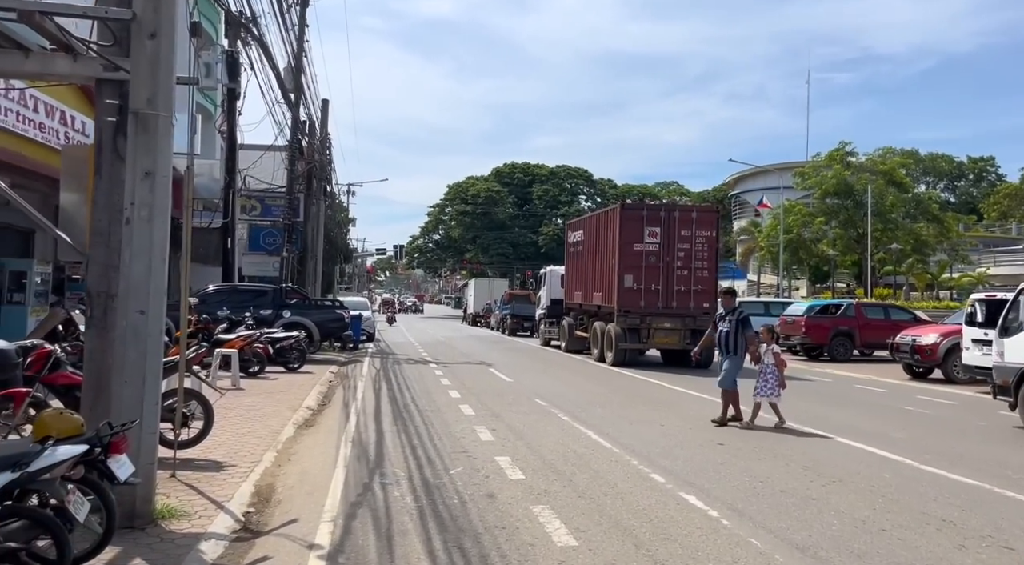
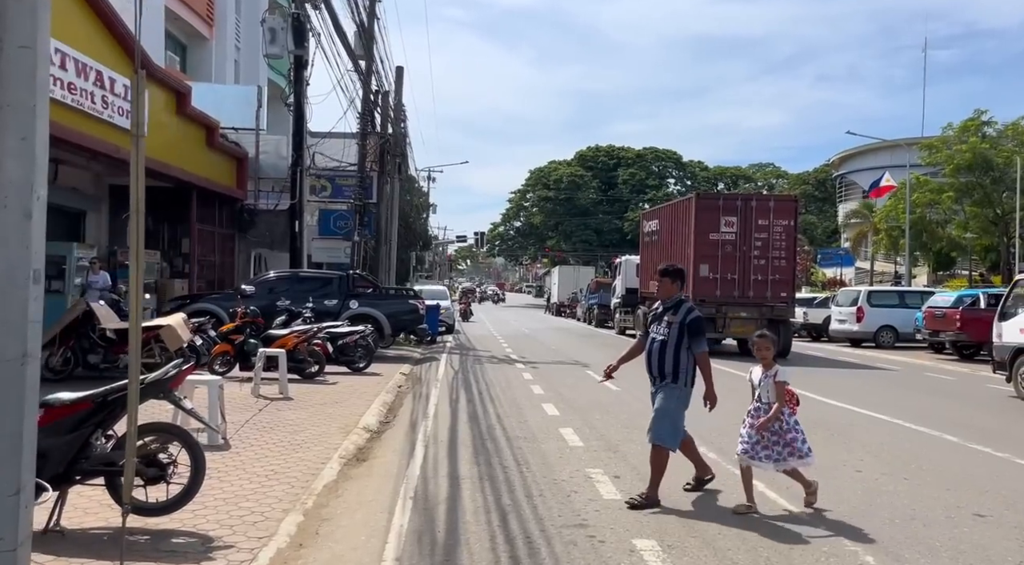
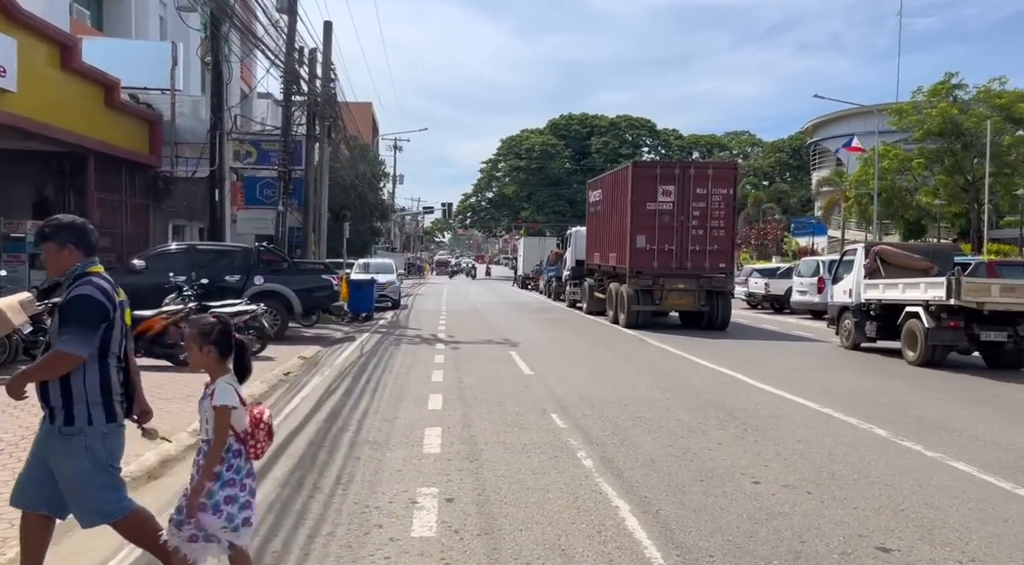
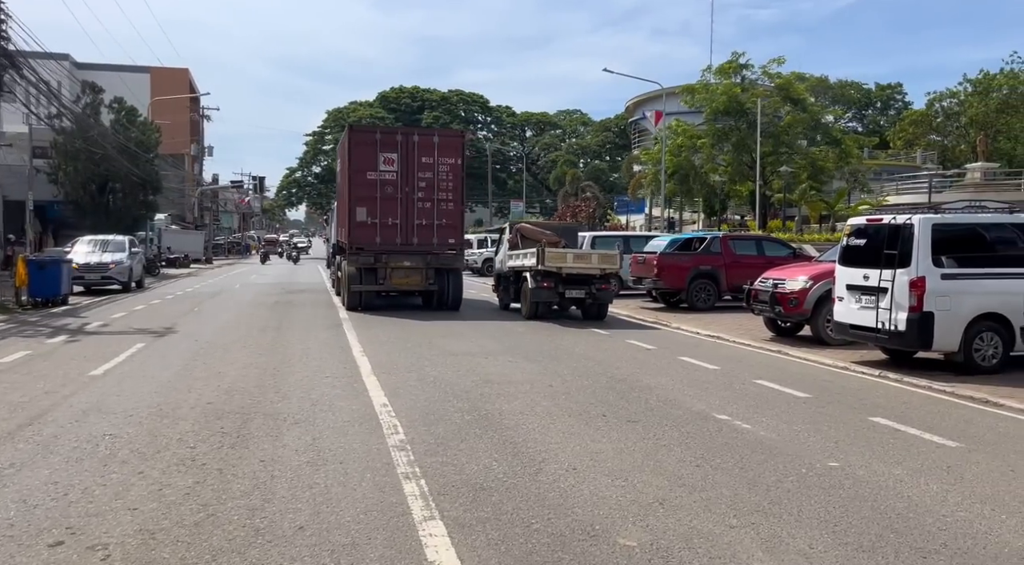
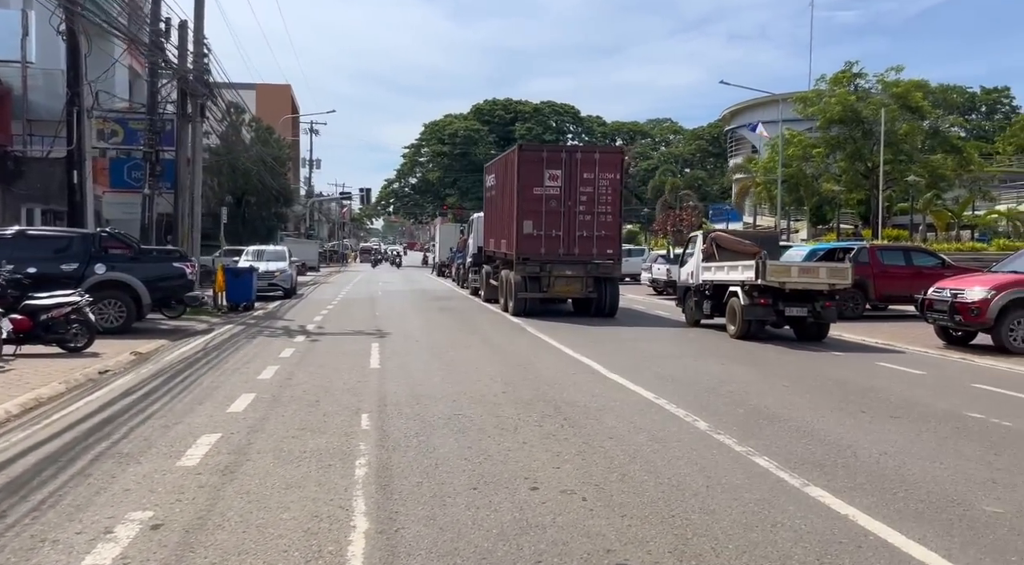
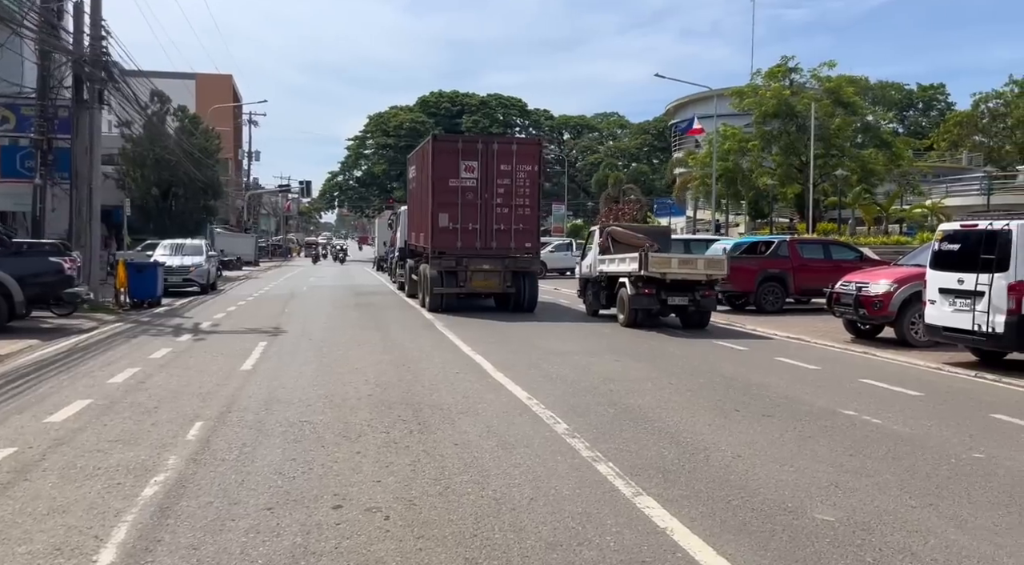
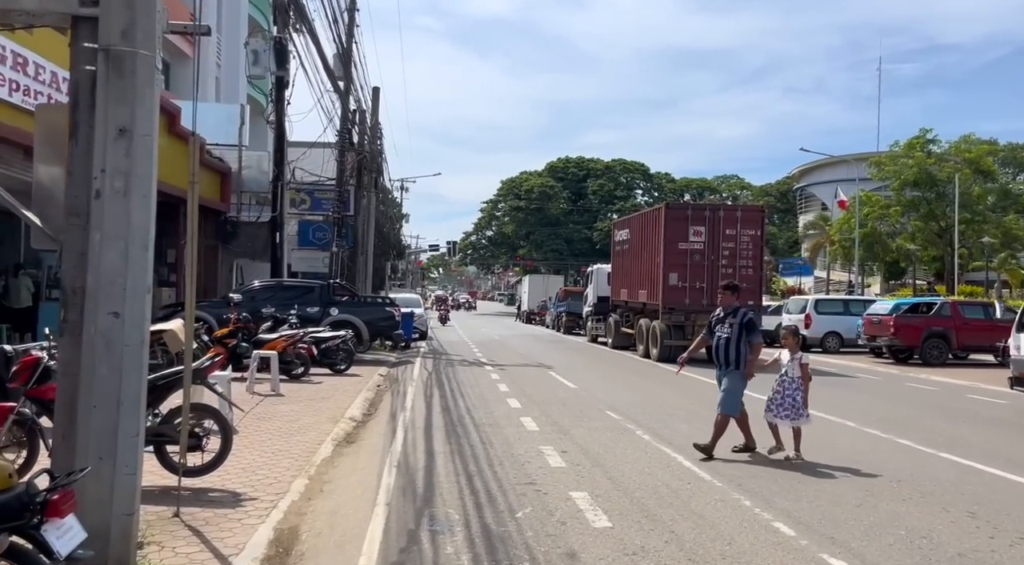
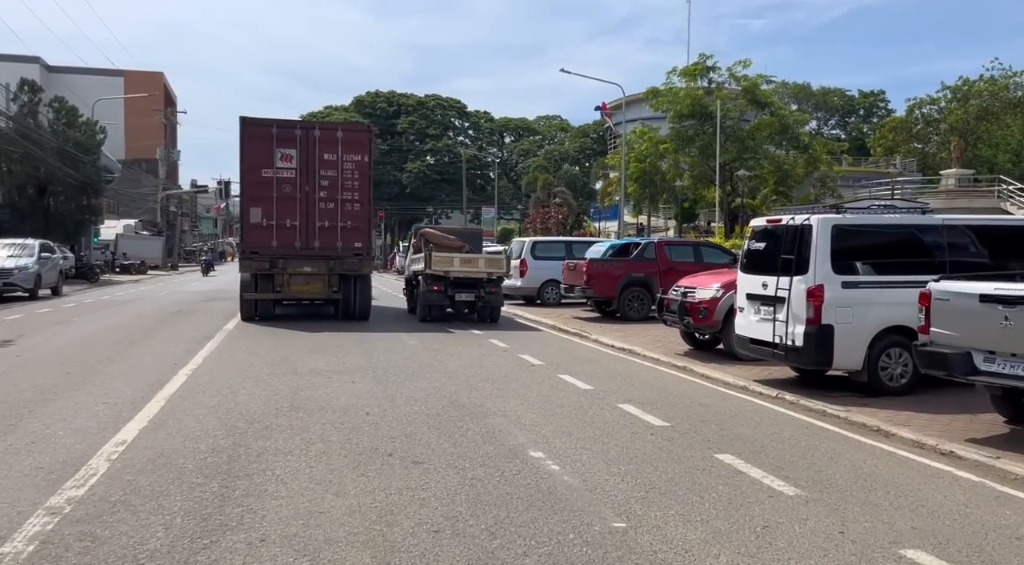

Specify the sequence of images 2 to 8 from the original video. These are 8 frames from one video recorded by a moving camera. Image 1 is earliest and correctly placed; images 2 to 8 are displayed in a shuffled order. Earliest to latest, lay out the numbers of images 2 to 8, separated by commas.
7, 2, 3, 5, 6, 4, 8
